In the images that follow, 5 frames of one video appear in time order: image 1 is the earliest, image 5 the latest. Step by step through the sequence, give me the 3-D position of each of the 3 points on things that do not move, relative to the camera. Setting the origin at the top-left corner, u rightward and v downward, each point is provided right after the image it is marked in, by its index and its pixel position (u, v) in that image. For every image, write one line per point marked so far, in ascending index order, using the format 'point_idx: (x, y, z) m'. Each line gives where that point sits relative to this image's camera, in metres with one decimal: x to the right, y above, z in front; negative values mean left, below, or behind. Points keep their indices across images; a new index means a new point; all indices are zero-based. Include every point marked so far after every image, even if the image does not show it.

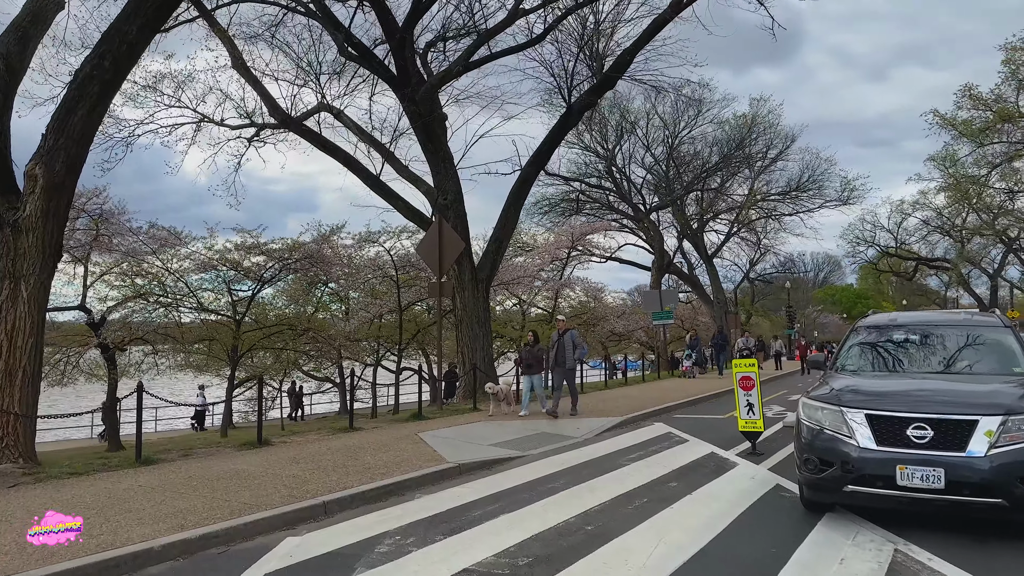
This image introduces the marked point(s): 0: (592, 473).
0: (+0.9, -2.1, +8.9) m
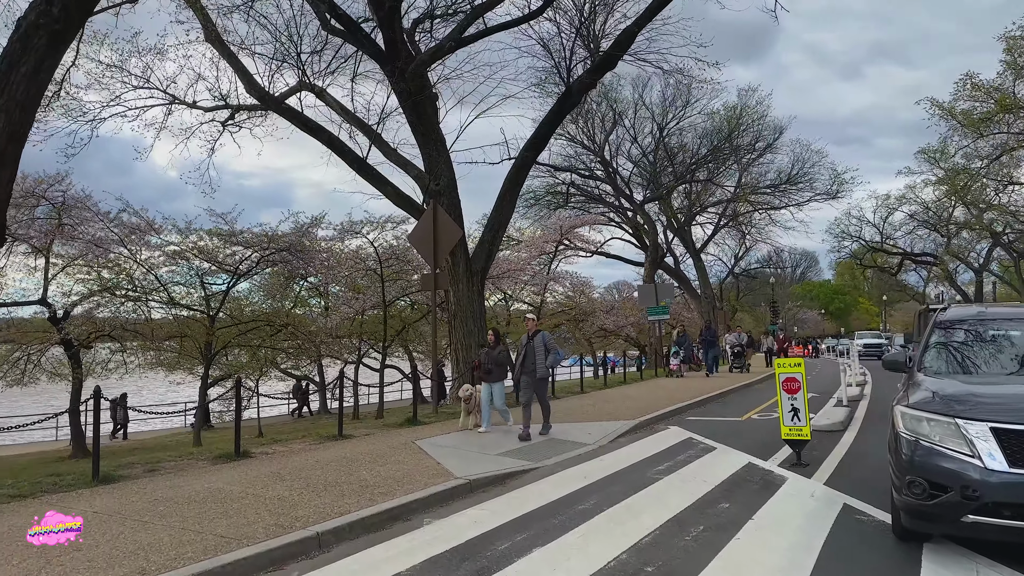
0: (+1.1, -2.0, +7.8) m
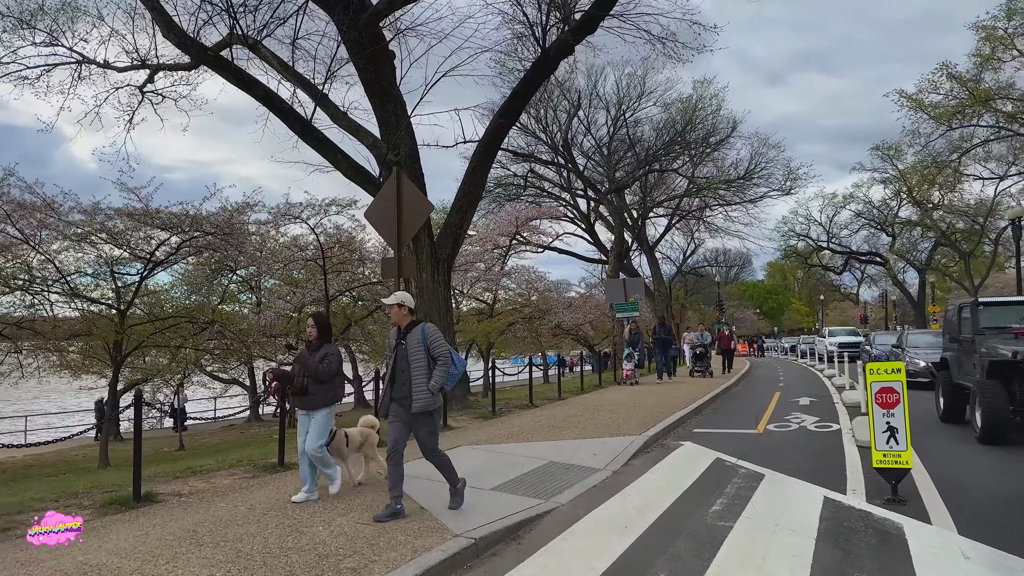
0: (+1.3, -1.9, +5.6) m
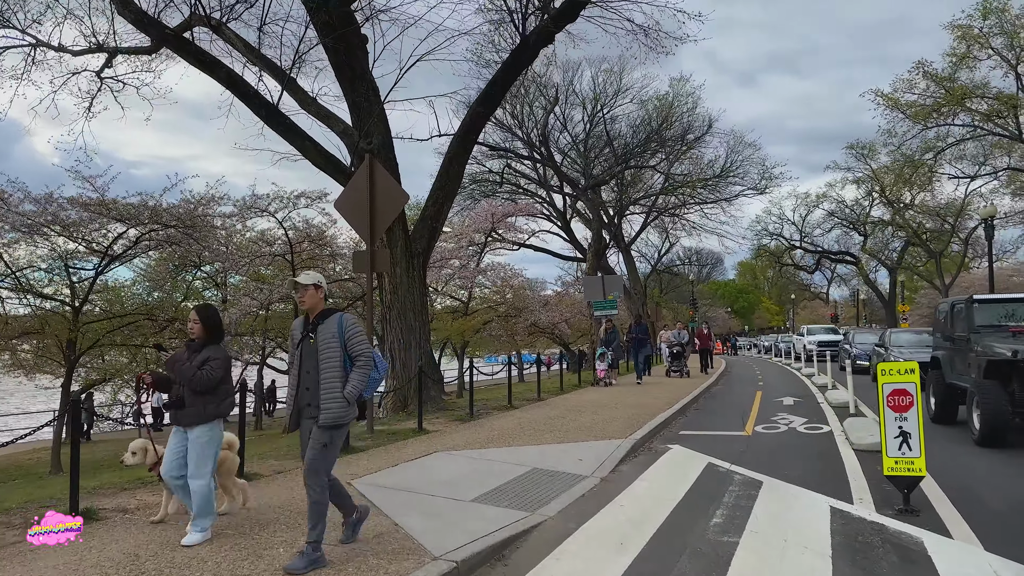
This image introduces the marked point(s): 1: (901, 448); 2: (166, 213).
0: (+1.2, -1.8, +5.1) m
1: (+3.1, -1.3, +6.2) m
2: (-7.7, +1.7, +17.4) m
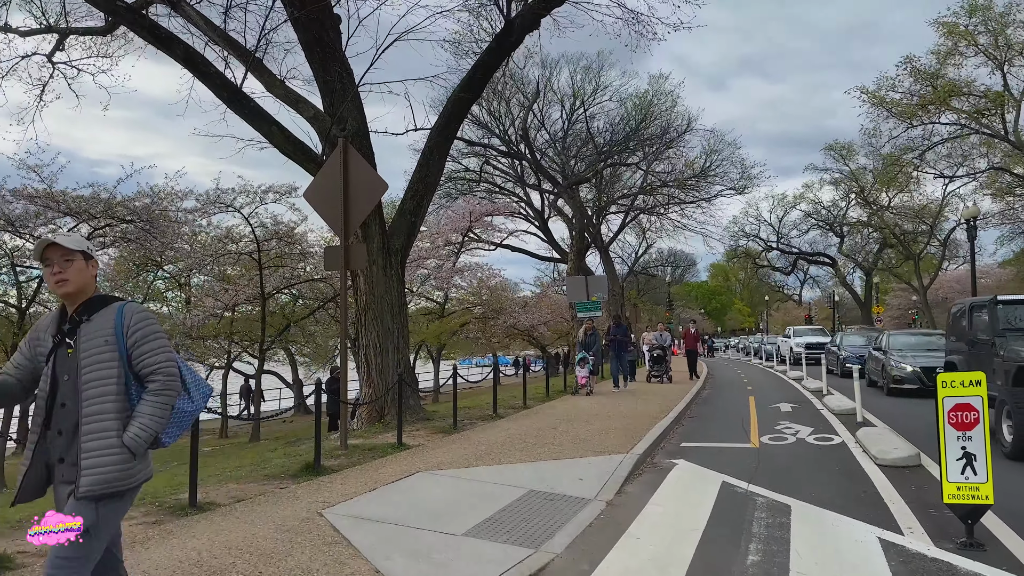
0: (+1.3, -1.8, +4.1) m
1: (+3.1, -1.3, +5.3) m
2: (-8.1, +1.7, +16.2) m
